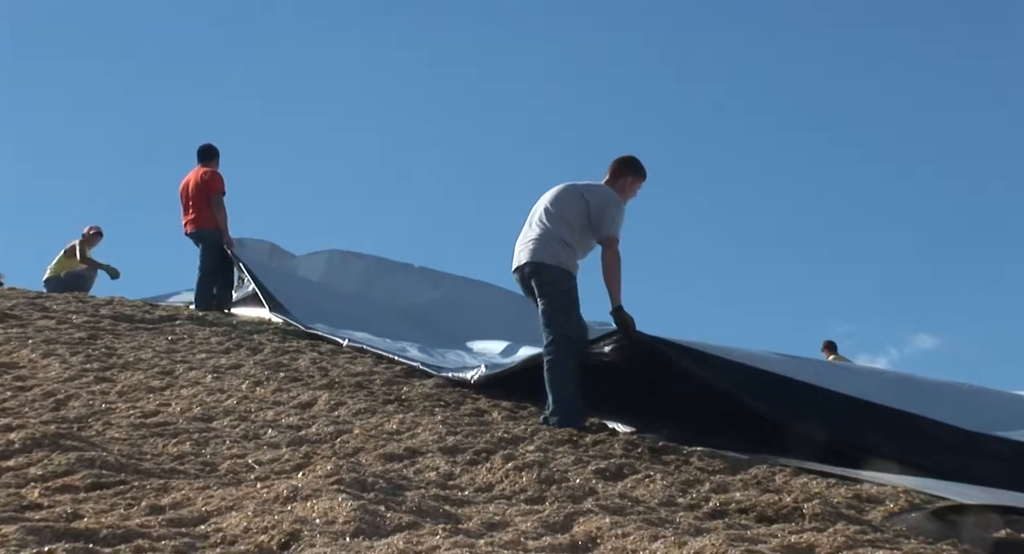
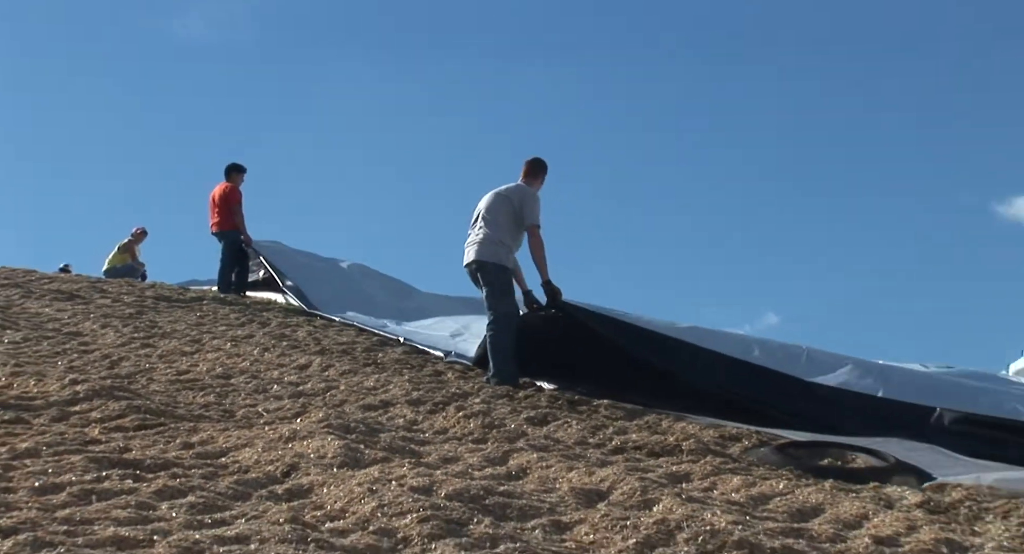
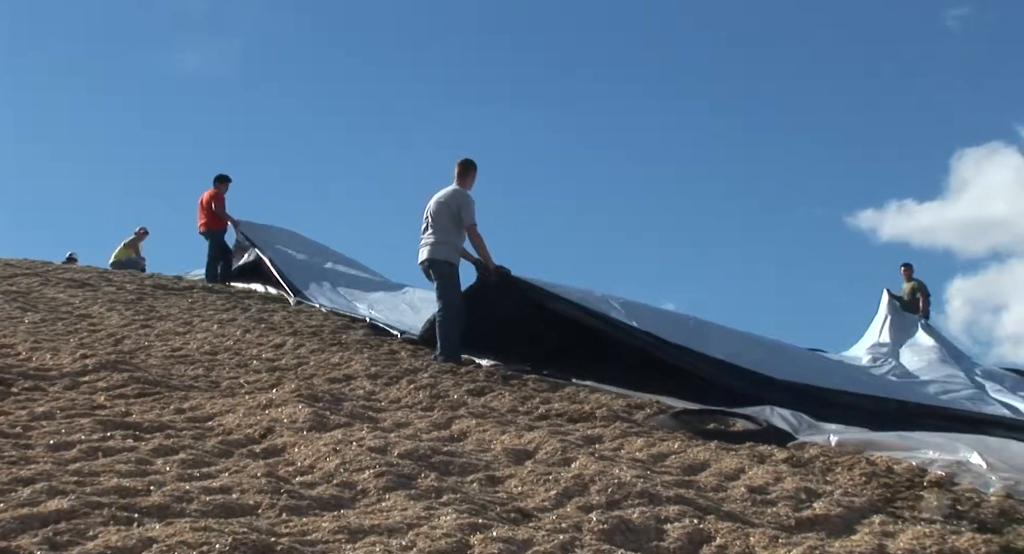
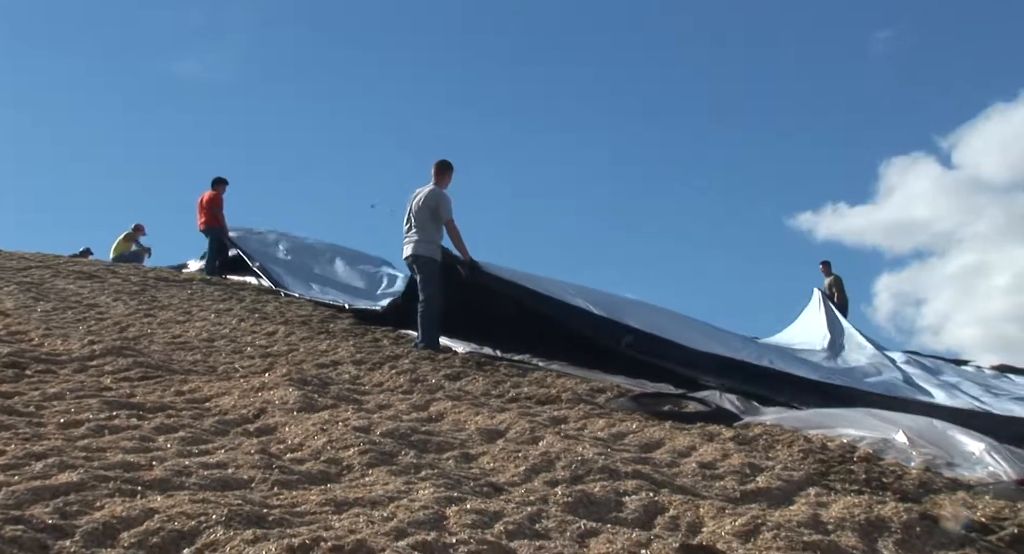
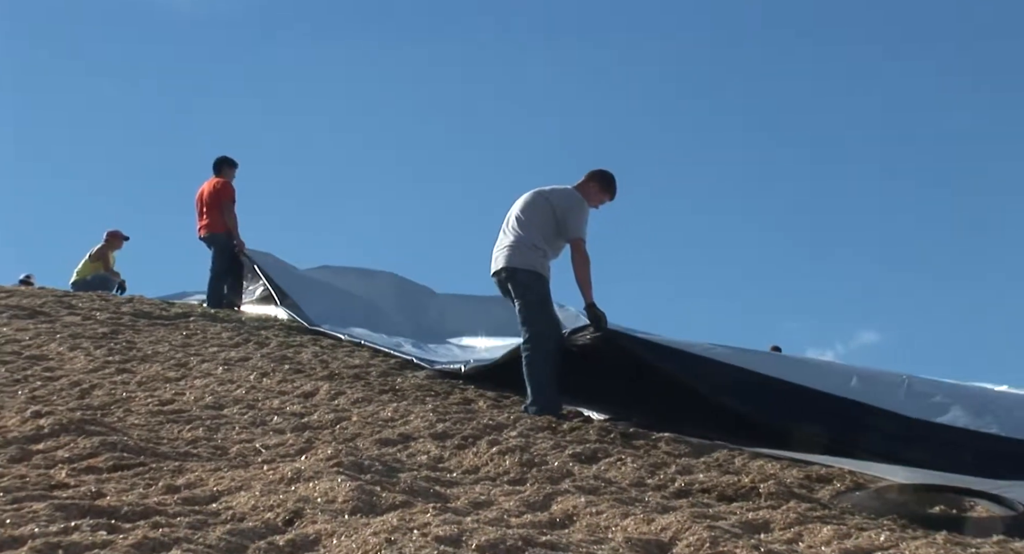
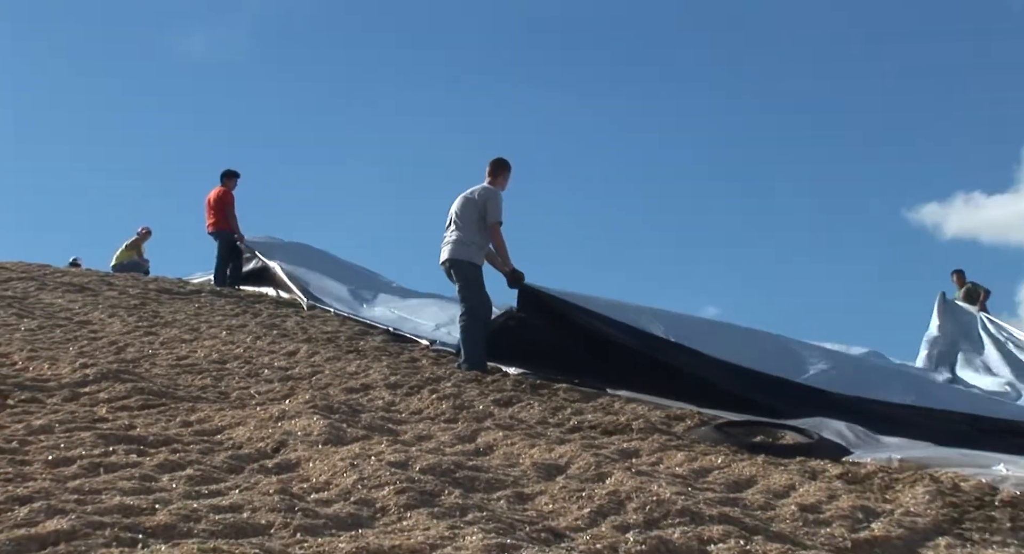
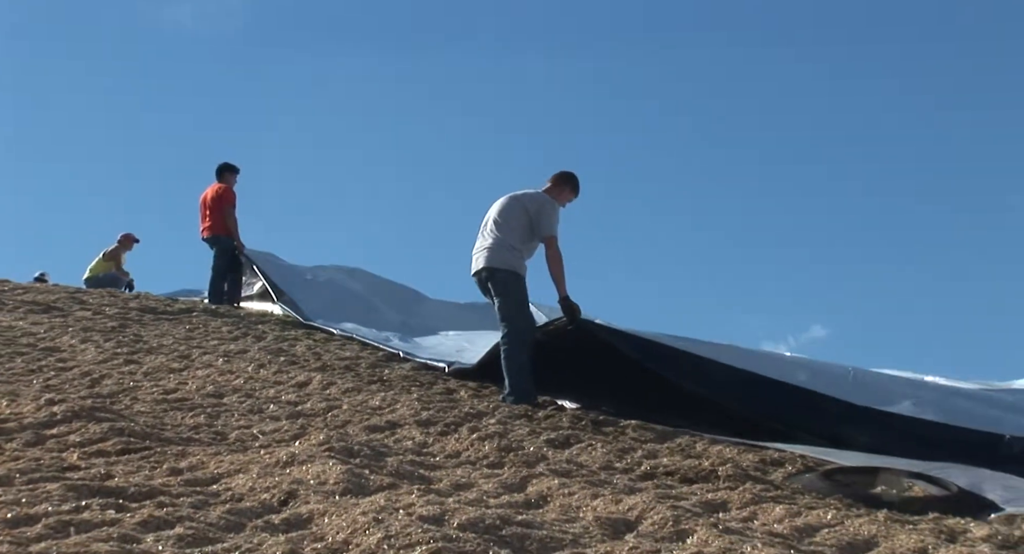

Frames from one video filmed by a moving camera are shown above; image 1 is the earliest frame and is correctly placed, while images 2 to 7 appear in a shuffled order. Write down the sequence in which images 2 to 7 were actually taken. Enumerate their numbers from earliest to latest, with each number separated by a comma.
5, 7, 2, 6, 3, 4
